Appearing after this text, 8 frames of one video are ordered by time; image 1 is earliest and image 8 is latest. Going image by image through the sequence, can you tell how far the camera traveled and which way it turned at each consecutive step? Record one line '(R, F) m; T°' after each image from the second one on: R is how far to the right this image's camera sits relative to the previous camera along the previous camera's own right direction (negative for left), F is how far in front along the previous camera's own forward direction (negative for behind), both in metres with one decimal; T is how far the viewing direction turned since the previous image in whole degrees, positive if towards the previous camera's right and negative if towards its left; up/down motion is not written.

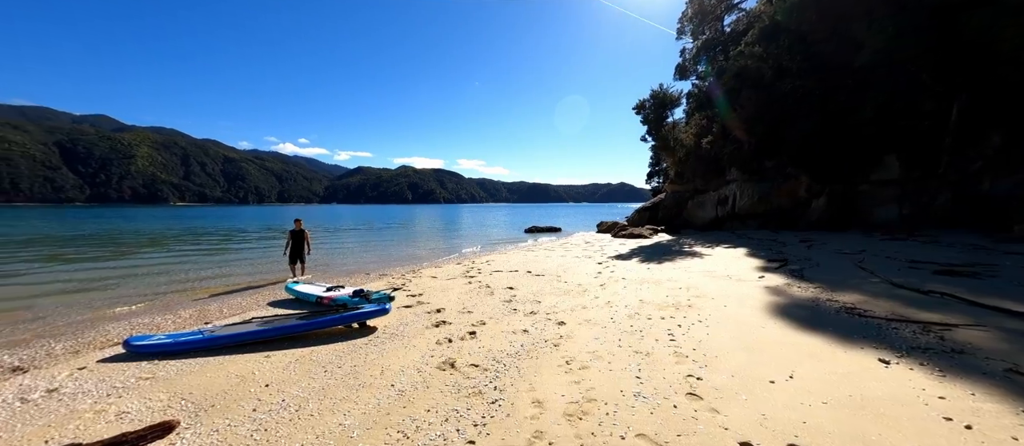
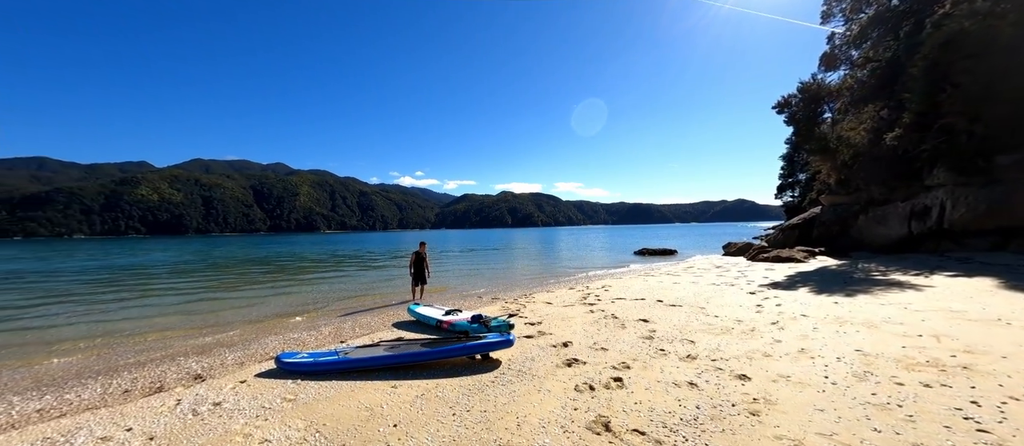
(-1.0, +1.2) m; -16°
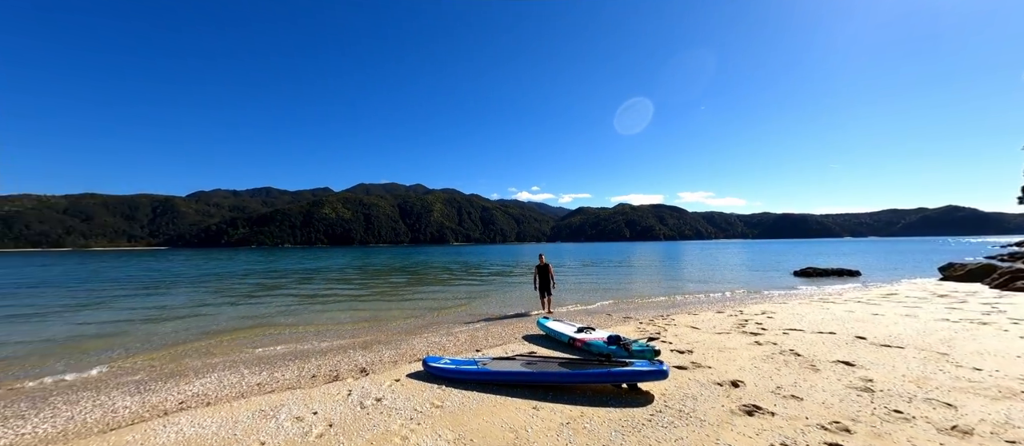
(-0.7, +0.5) m; -18°
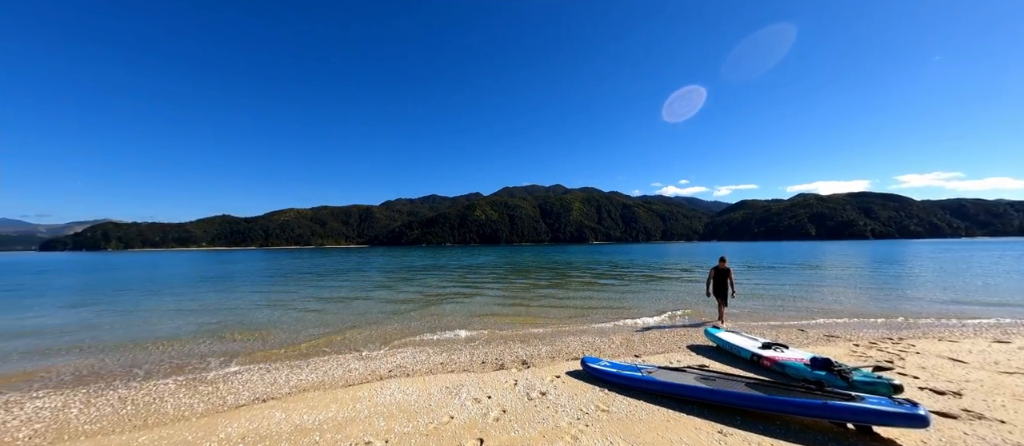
(-0.6, +0.1) m; -21°
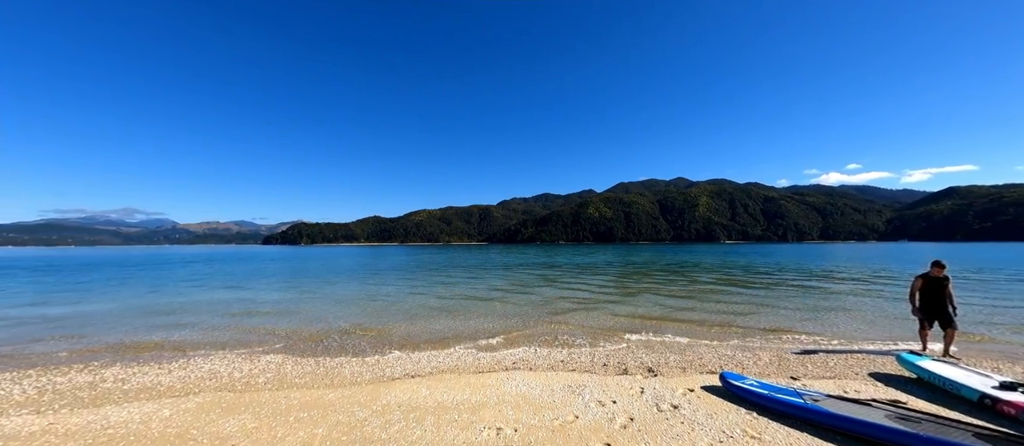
(-0.3, 0.0) m; -18°
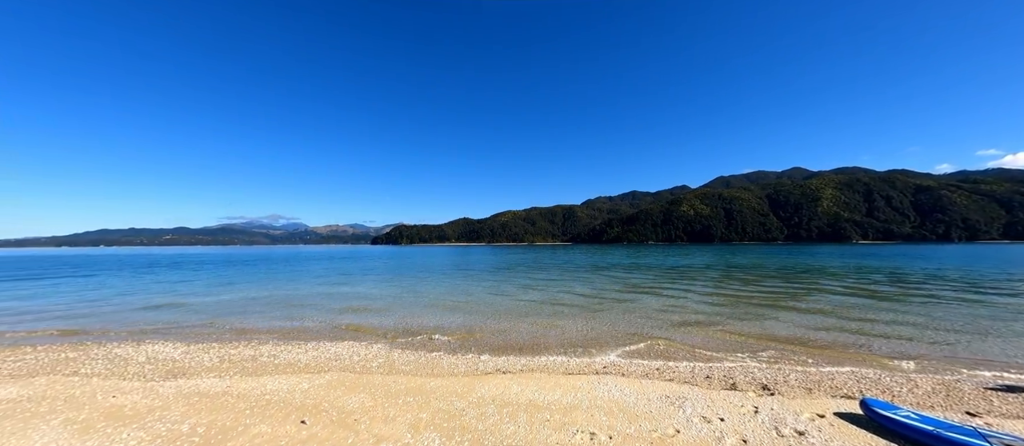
(-0.2, 0.0) m; -13°
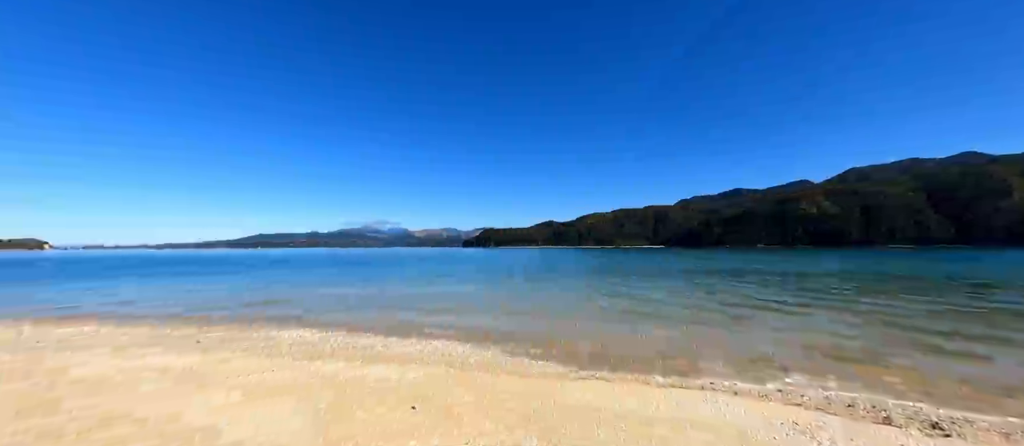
(-0.3, -0.1) m; -13°
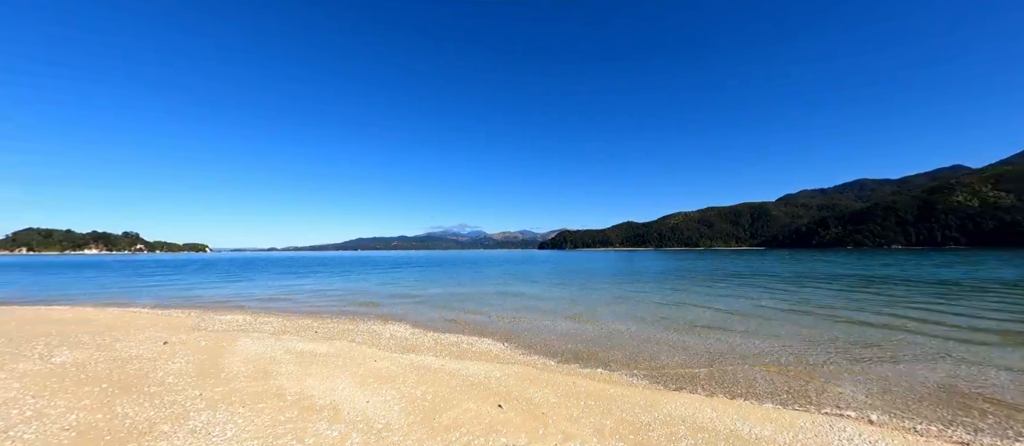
(-0.2, 0.0) m; -12°
